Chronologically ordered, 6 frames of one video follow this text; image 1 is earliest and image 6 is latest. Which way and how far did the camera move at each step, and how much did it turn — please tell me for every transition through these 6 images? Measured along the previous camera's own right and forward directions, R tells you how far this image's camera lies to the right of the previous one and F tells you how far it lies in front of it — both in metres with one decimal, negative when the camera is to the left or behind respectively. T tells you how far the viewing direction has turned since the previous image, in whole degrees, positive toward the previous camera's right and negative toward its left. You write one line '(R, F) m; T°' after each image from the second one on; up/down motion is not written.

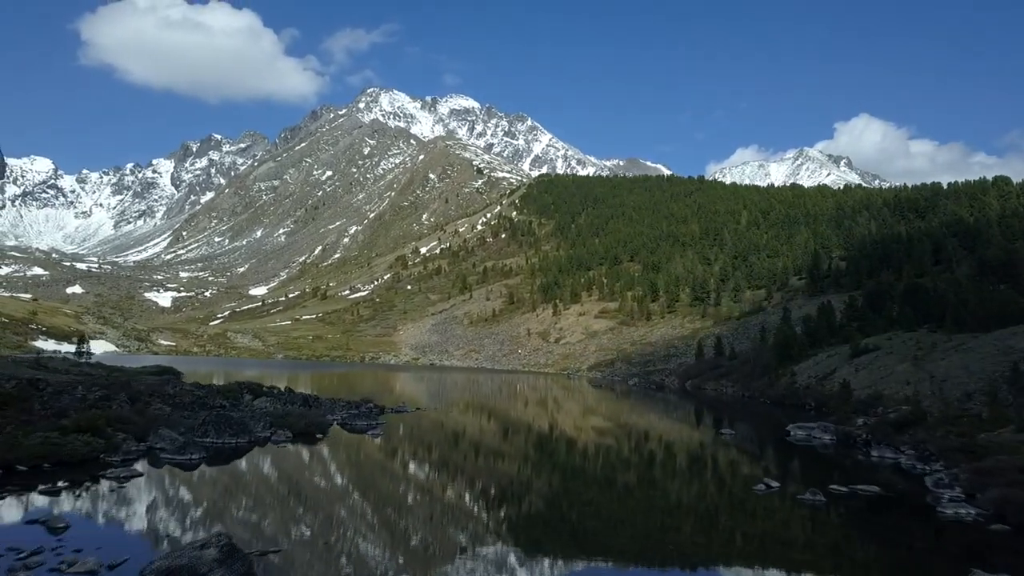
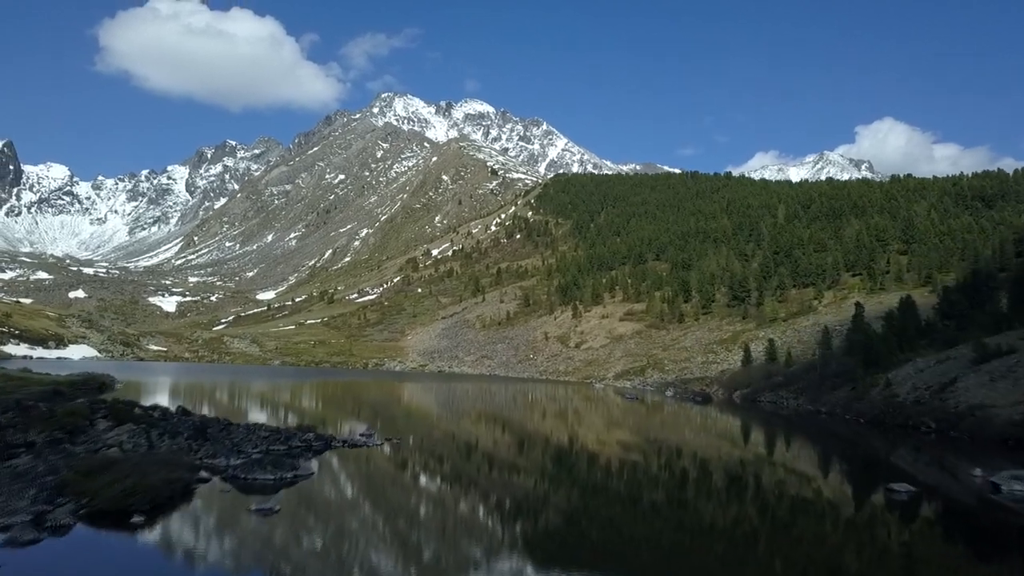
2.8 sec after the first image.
(0.0, +2.4) m; -1°
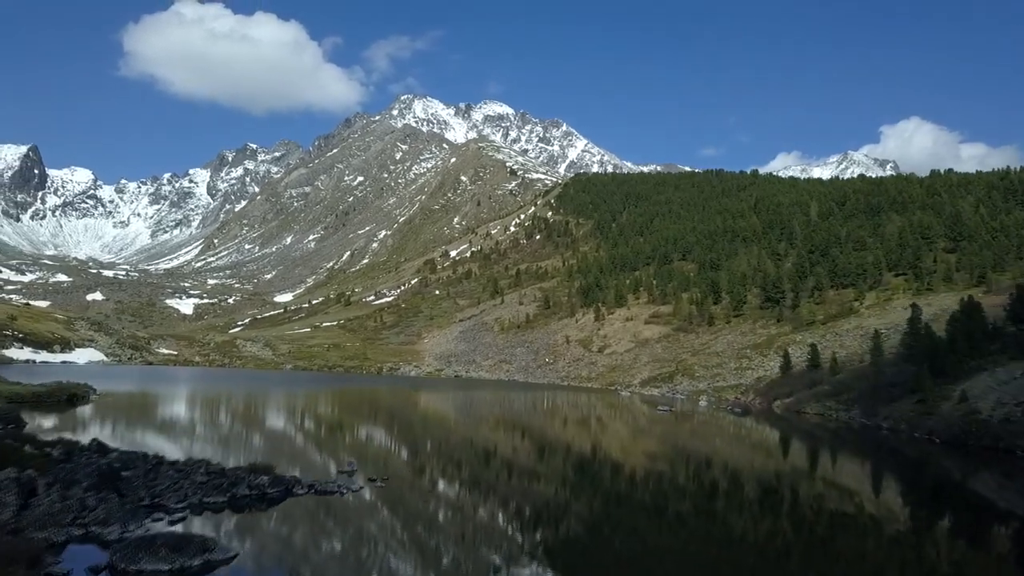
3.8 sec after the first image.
(0.0, +1.0) m; -2°
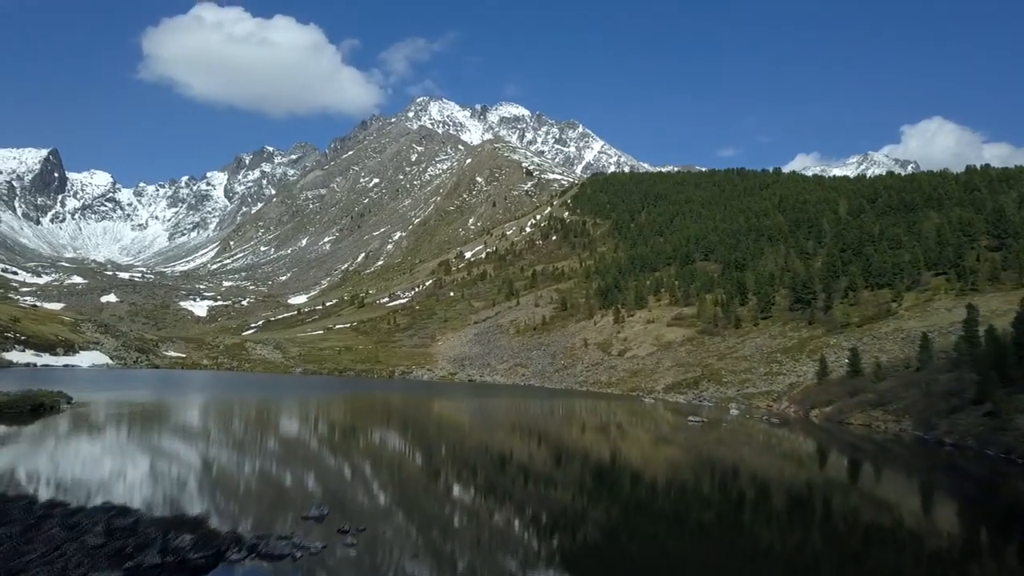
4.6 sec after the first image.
(0.0, +0.9) m; -1°
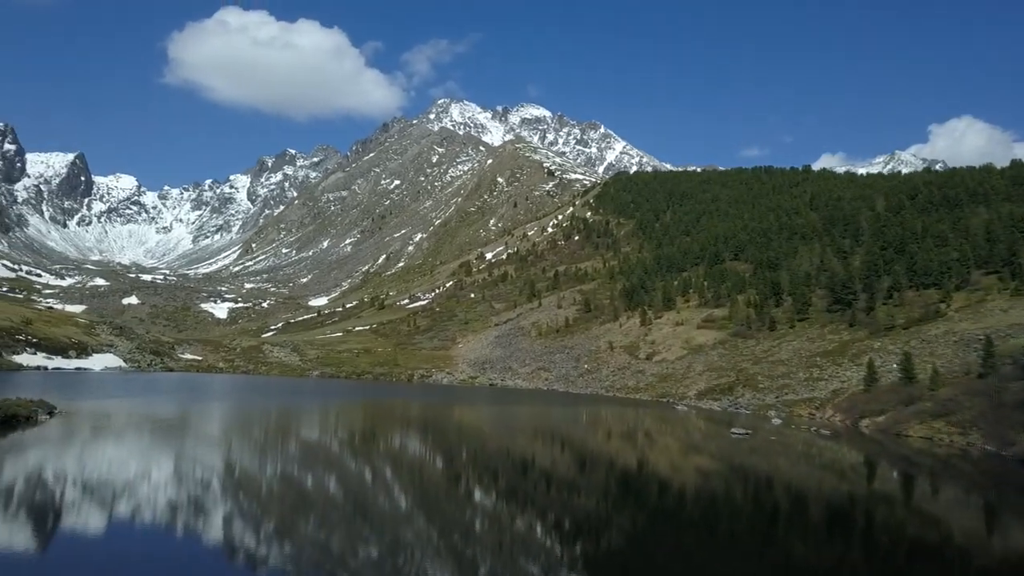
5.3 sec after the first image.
(0.0, +0.8) m; -2°
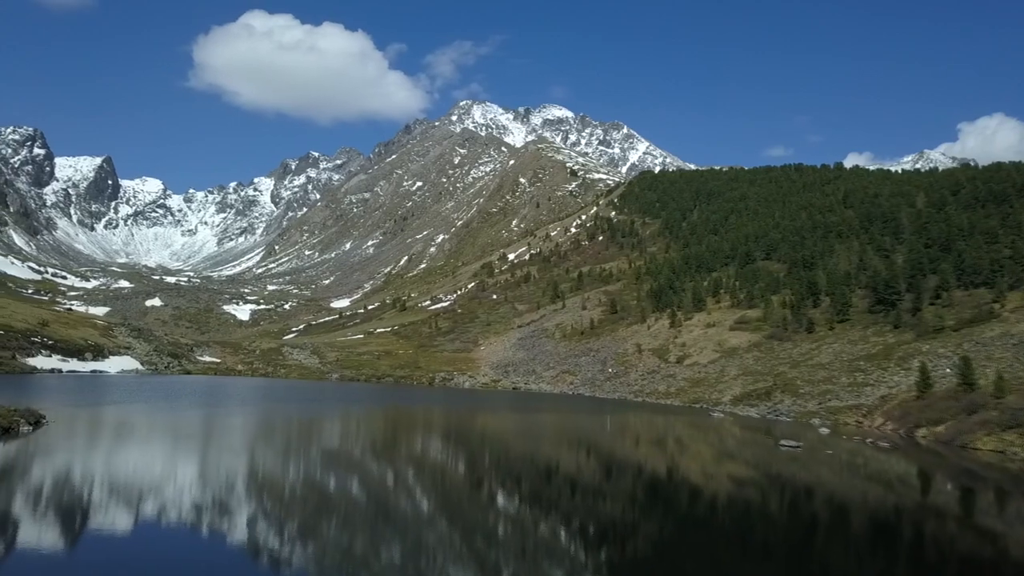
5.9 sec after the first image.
(-0.1, +0.7) m; -2°
